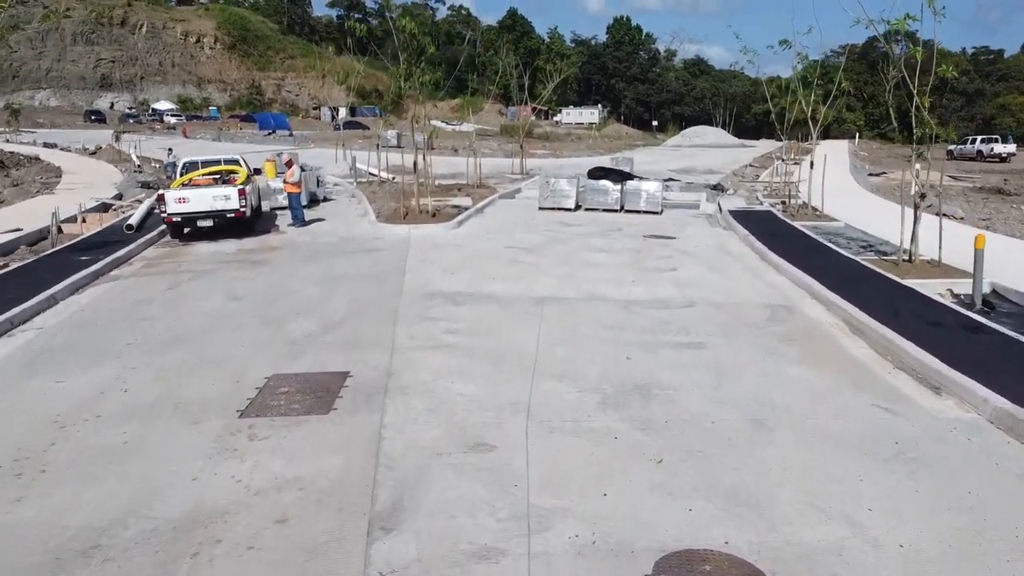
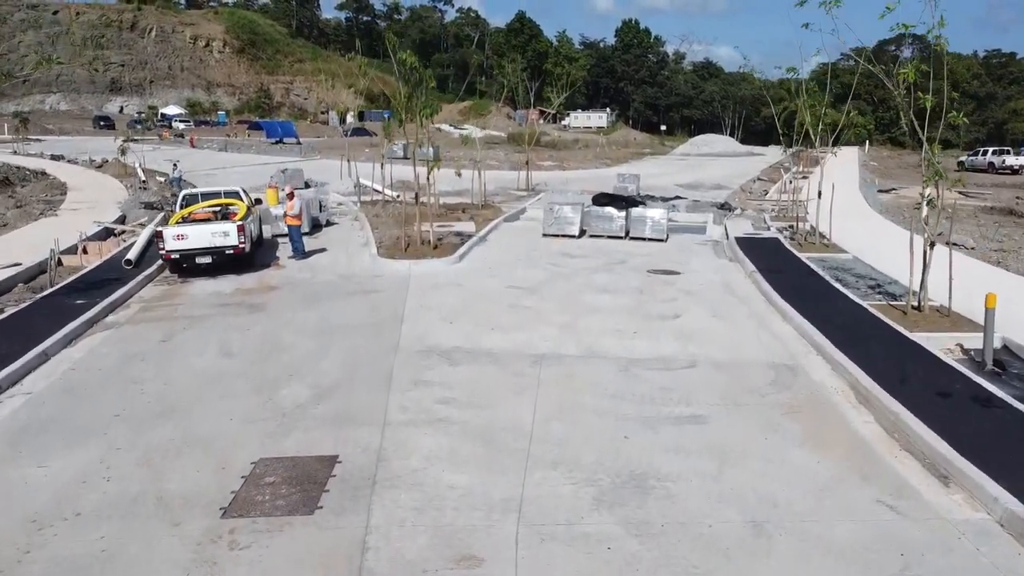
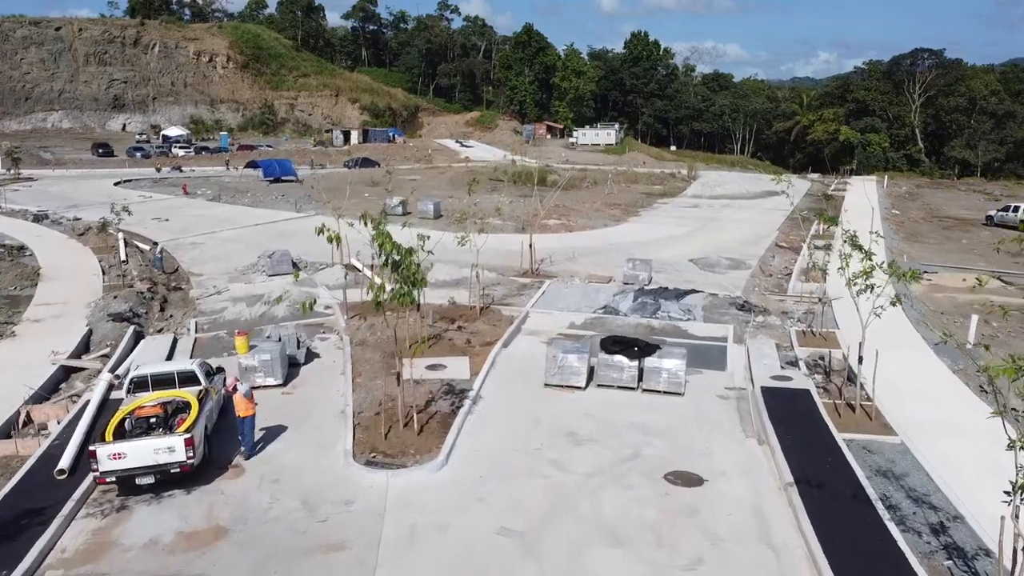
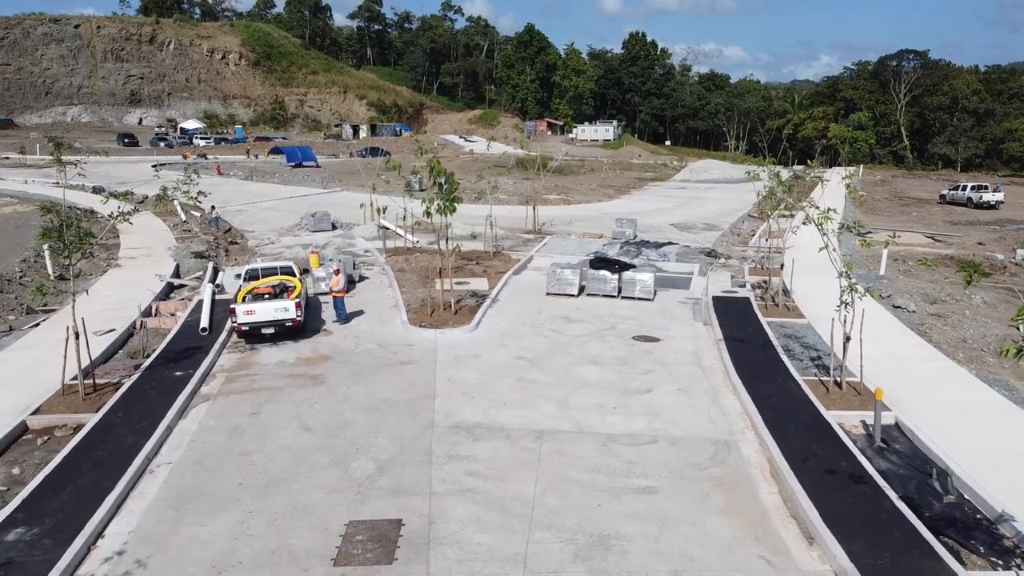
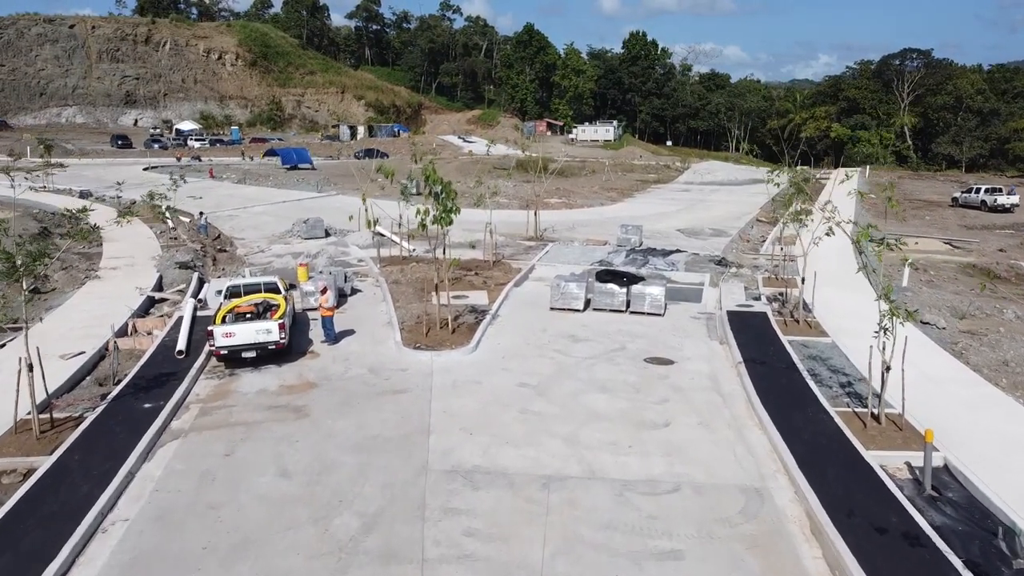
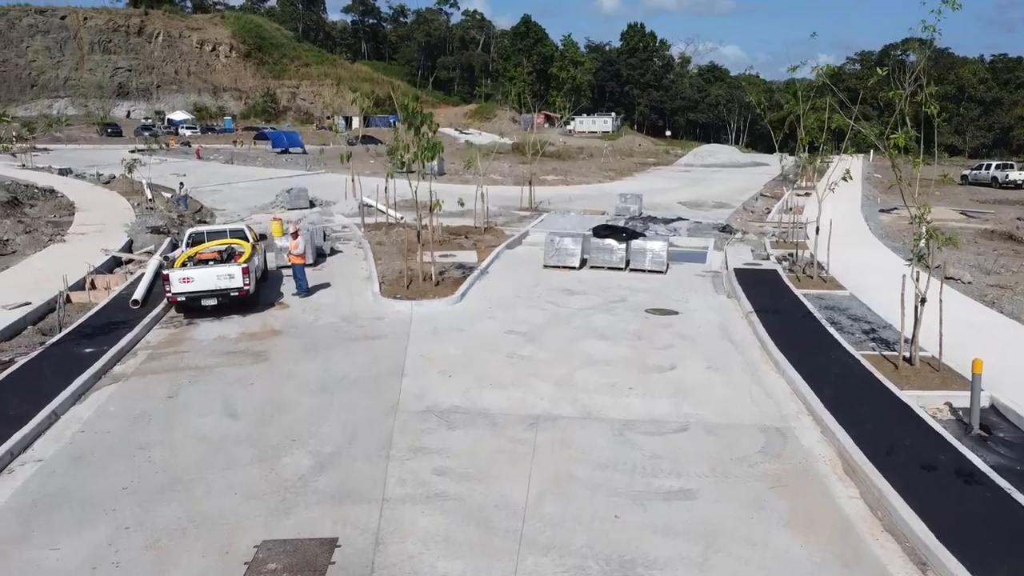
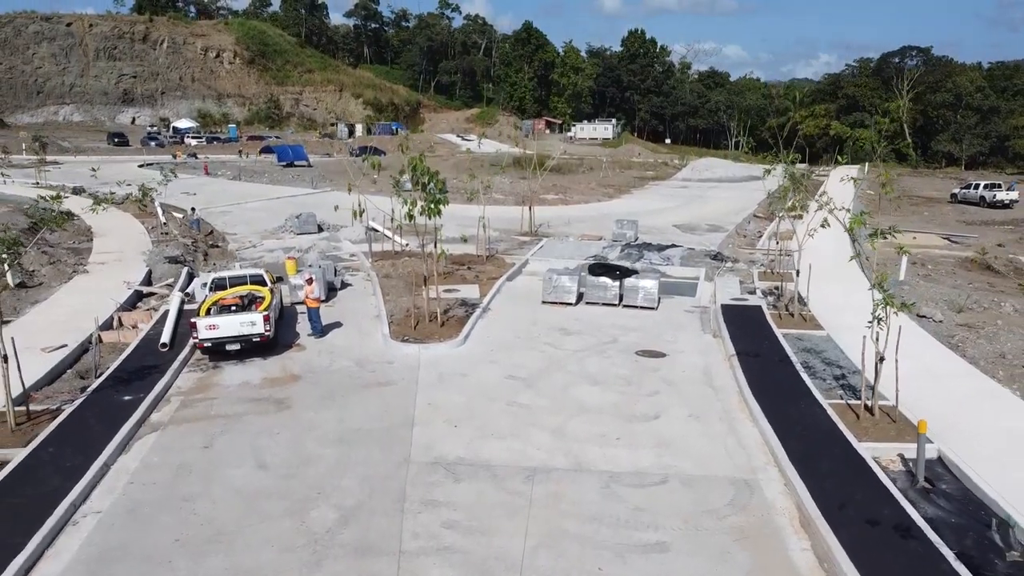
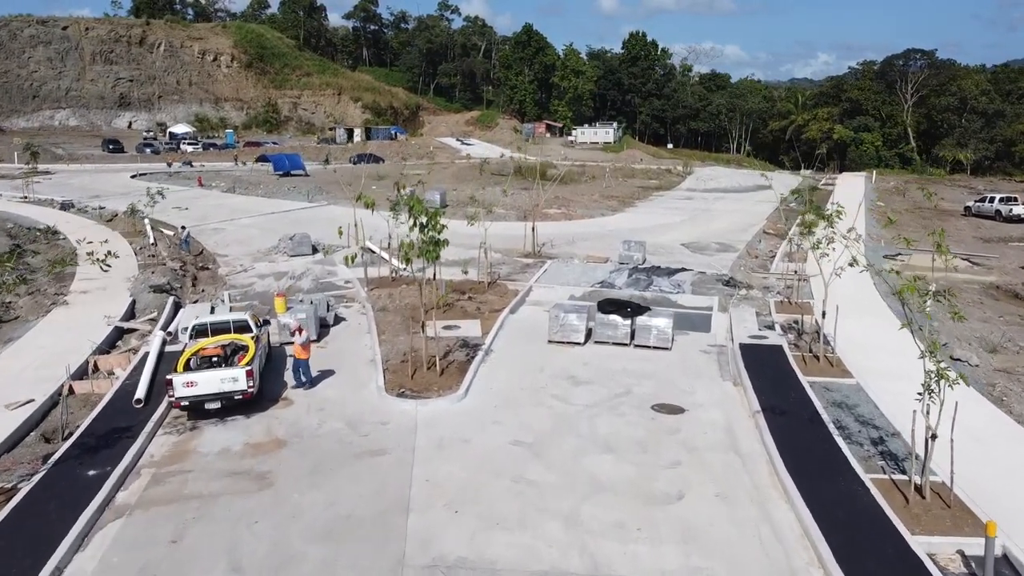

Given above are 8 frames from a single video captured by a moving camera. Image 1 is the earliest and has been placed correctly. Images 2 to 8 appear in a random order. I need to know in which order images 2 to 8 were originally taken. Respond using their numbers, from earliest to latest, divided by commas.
2, 6, 7, 4, 5, 8, 3
